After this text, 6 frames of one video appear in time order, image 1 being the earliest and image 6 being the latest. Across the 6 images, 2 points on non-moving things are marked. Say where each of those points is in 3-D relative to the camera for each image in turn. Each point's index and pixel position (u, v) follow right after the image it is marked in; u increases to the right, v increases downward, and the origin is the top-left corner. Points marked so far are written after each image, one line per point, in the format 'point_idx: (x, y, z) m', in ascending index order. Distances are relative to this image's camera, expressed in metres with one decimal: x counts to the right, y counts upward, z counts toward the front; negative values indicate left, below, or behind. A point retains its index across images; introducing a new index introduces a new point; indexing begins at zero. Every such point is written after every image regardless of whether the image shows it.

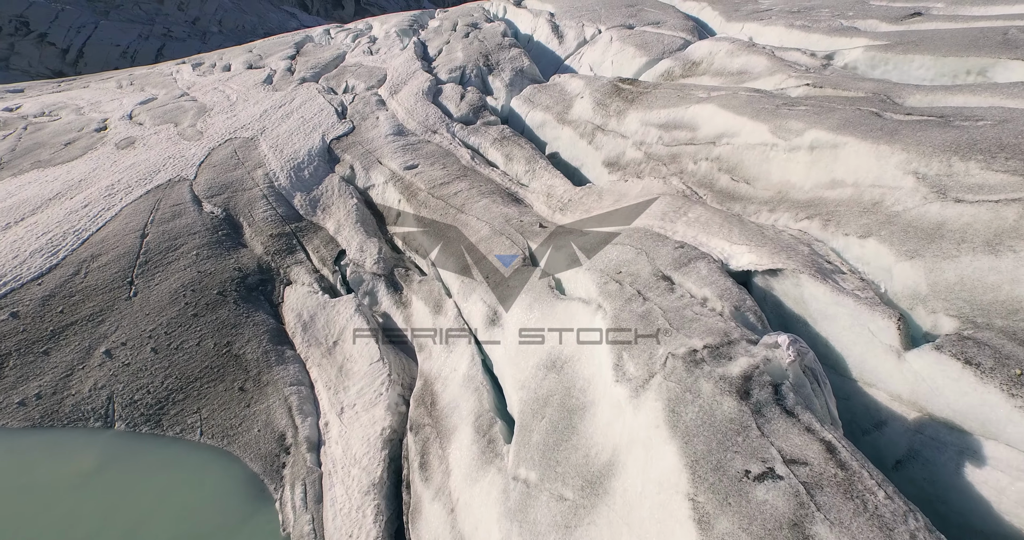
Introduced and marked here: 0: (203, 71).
0: (-5.8, +3.7, +13.2) m
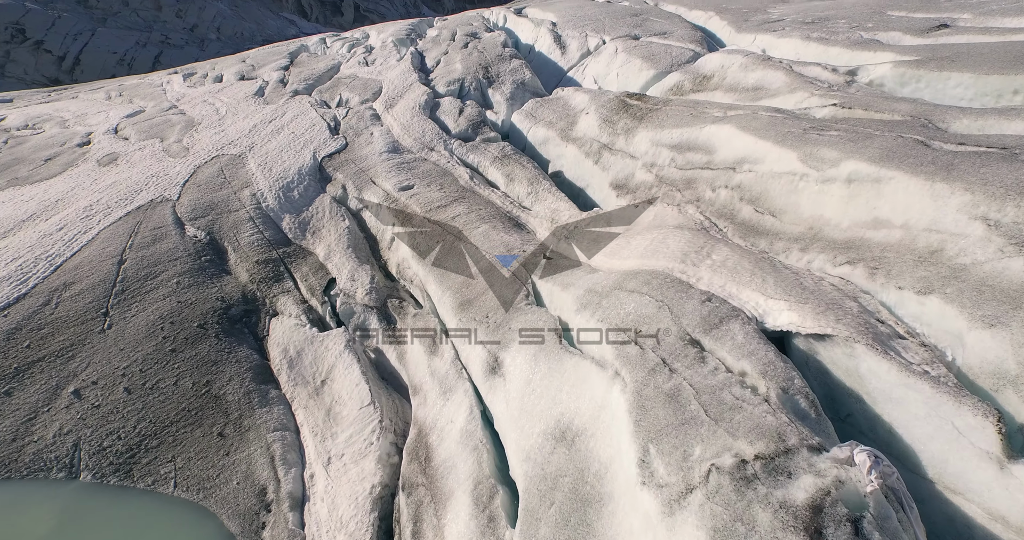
0: (-5.8, +3.4, +12.9) m
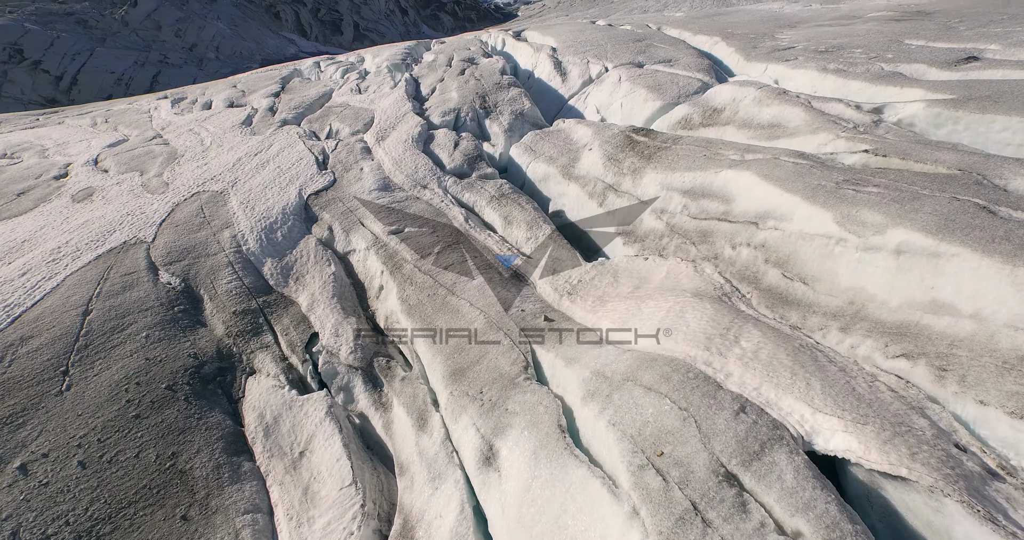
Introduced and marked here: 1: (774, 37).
0: (-5.8, +2.8, +12.4) m
1: (+3.8, +3.4, +10.4) m
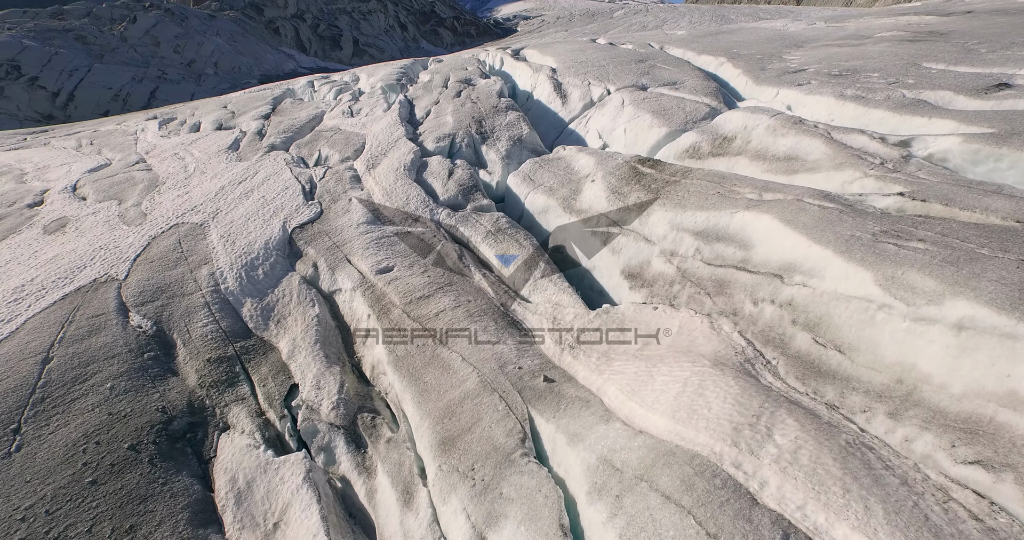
0: (-5.8, +2.4, +12.0) m
1: (+3.8, +3.0, +10.0) m
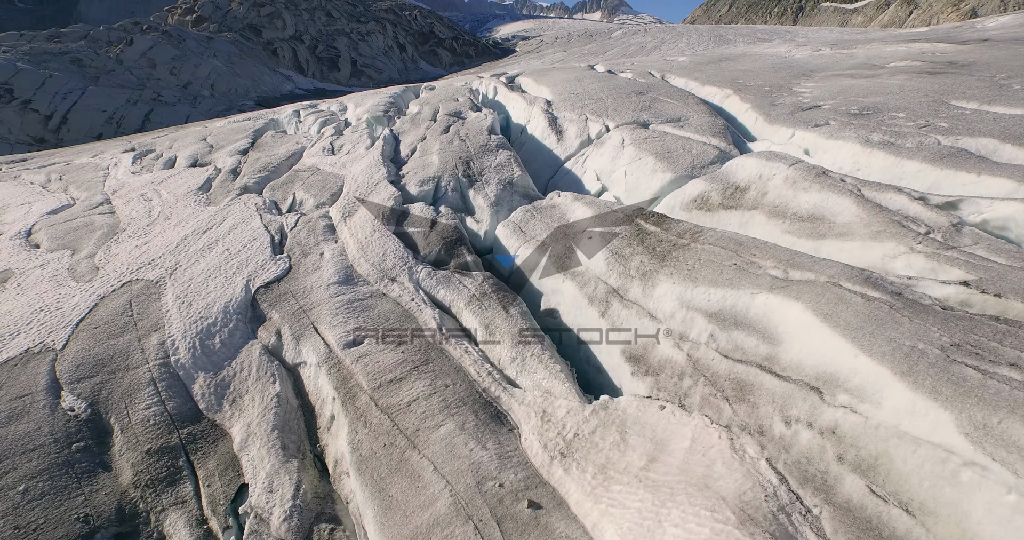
0: (-5.9, +1.7, +11.4) m
1: (+3.7, +2.4, +9.4) m
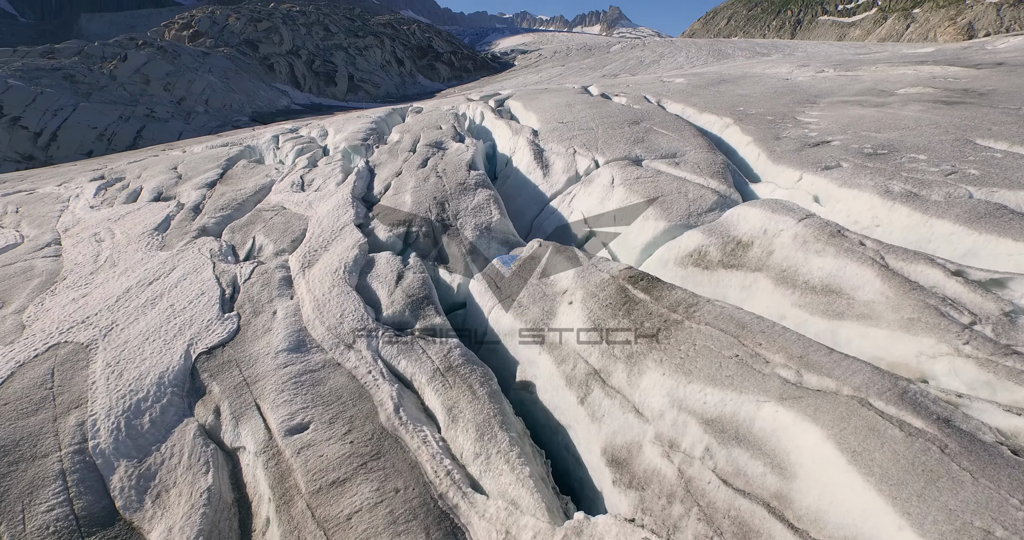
0: (-6.1, +1.1, +10.7) m
1: (+3.5, +1.8, +8.7) m
